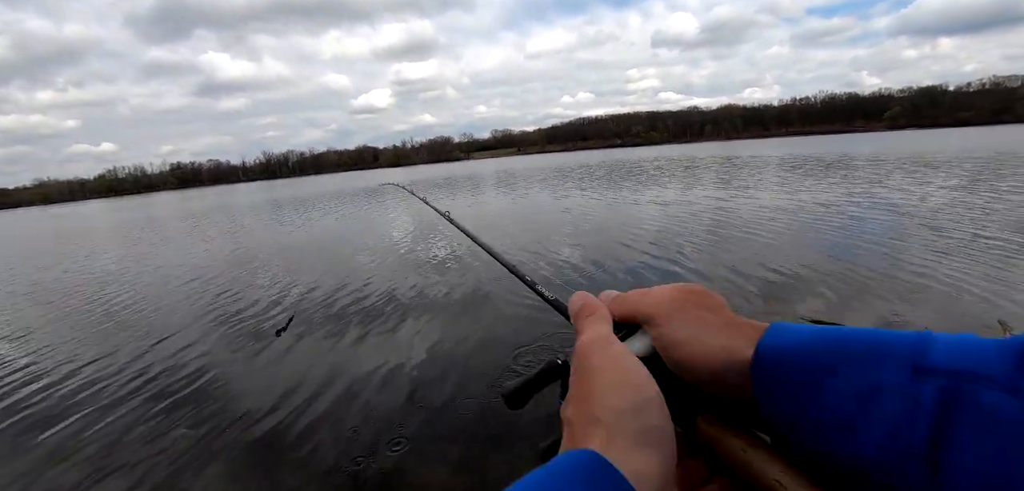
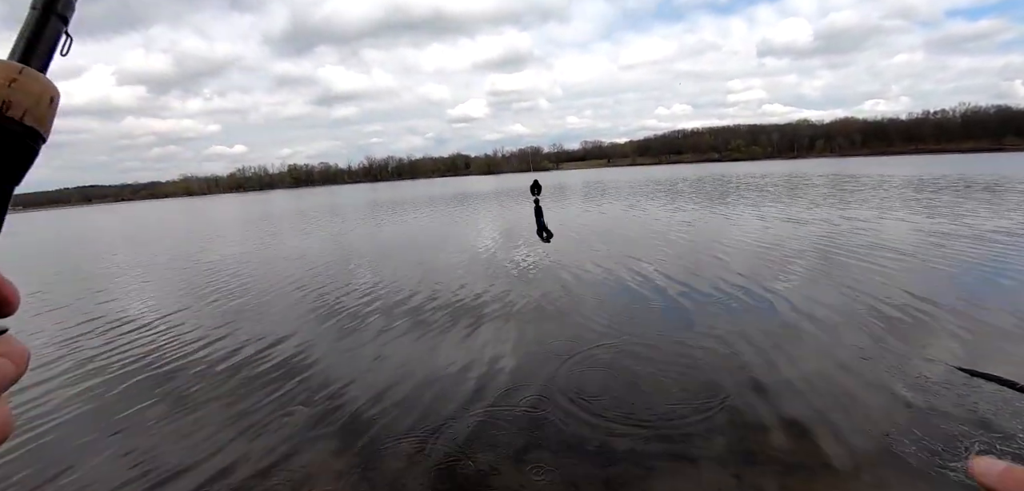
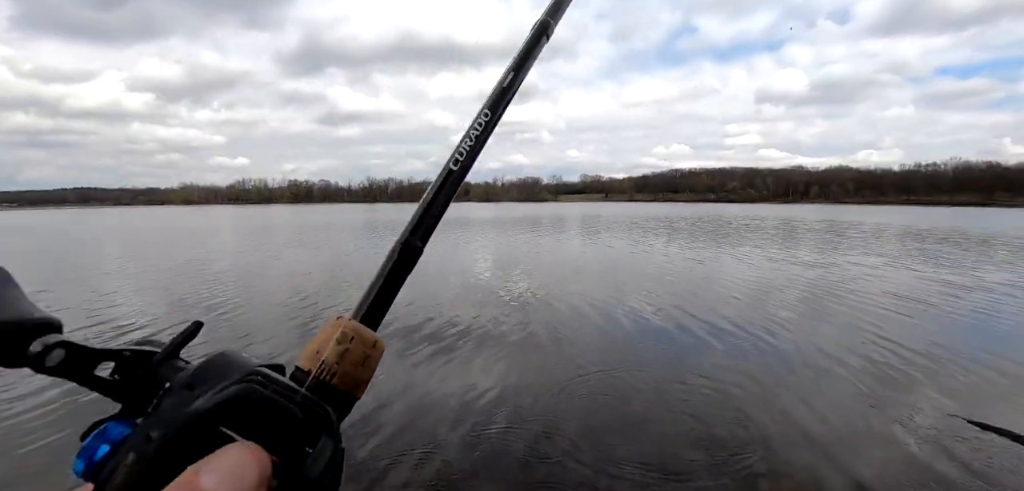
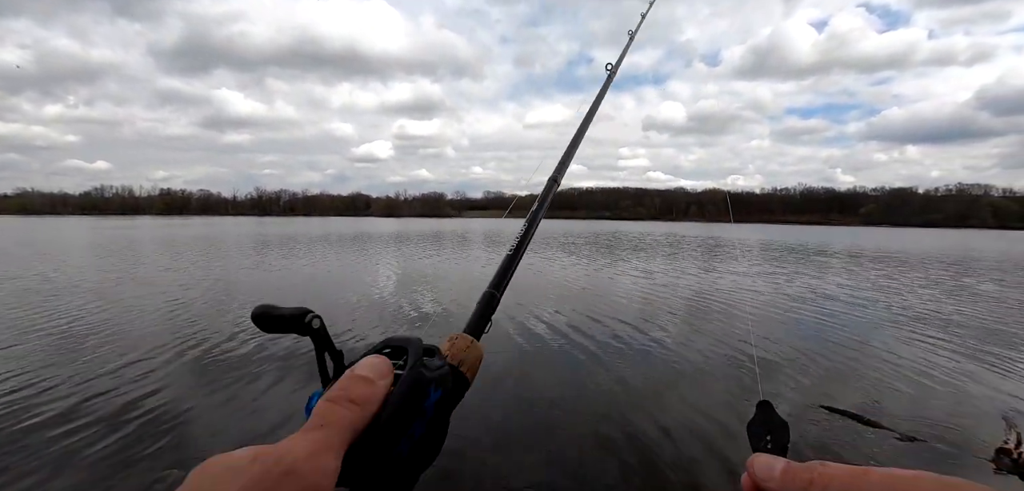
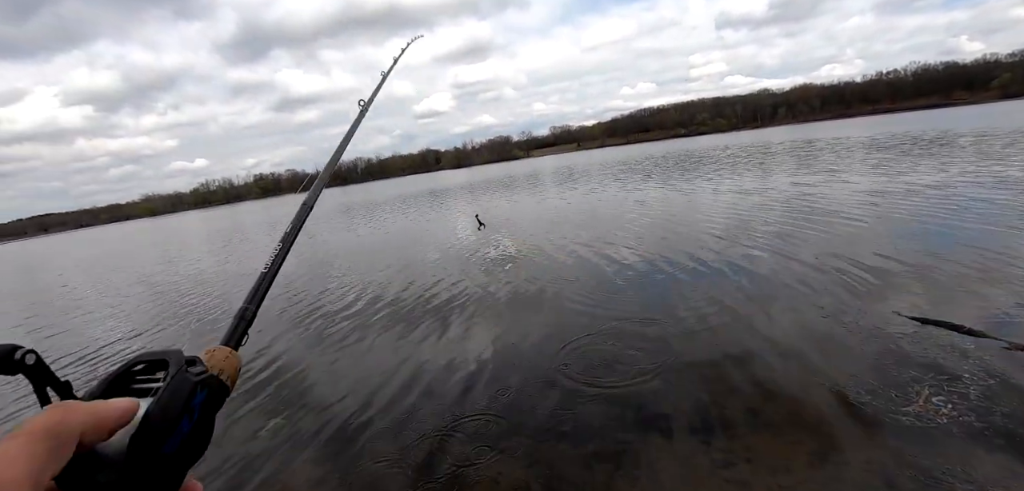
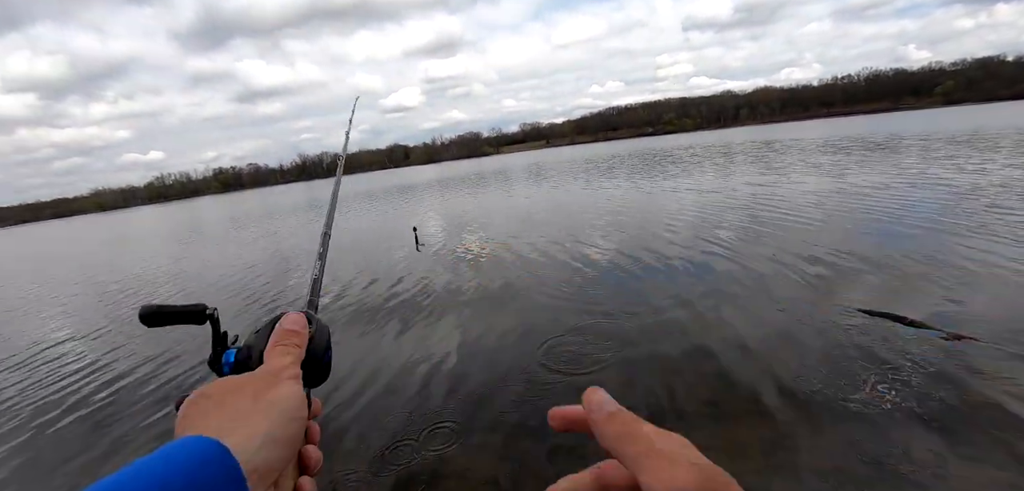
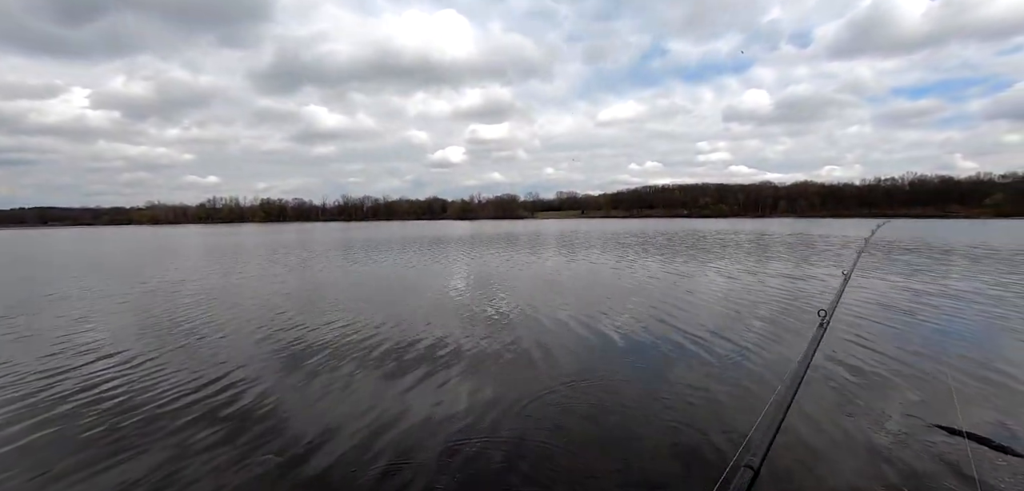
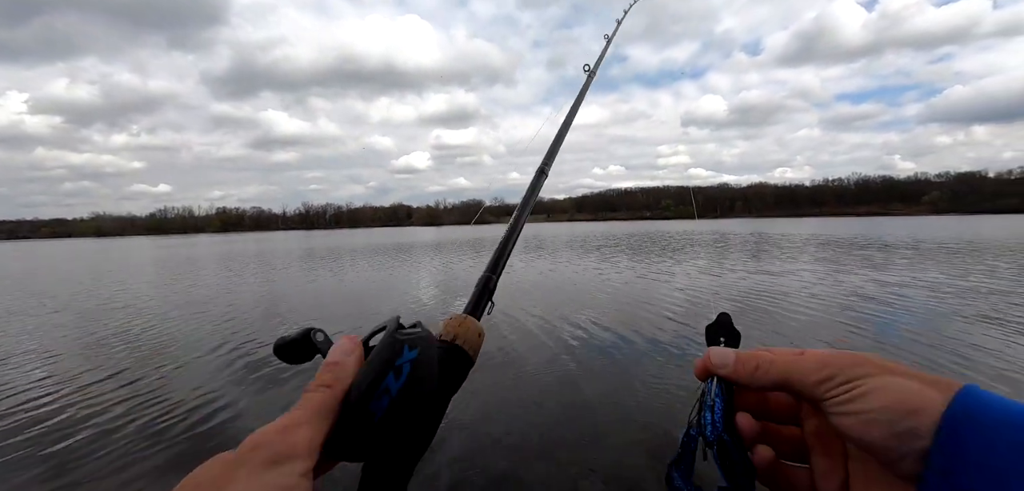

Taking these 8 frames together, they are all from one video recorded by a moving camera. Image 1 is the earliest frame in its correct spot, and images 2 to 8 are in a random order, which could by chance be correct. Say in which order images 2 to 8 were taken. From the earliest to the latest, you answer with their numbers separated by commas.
6, 5, 2, 3, 7, 8, 4
